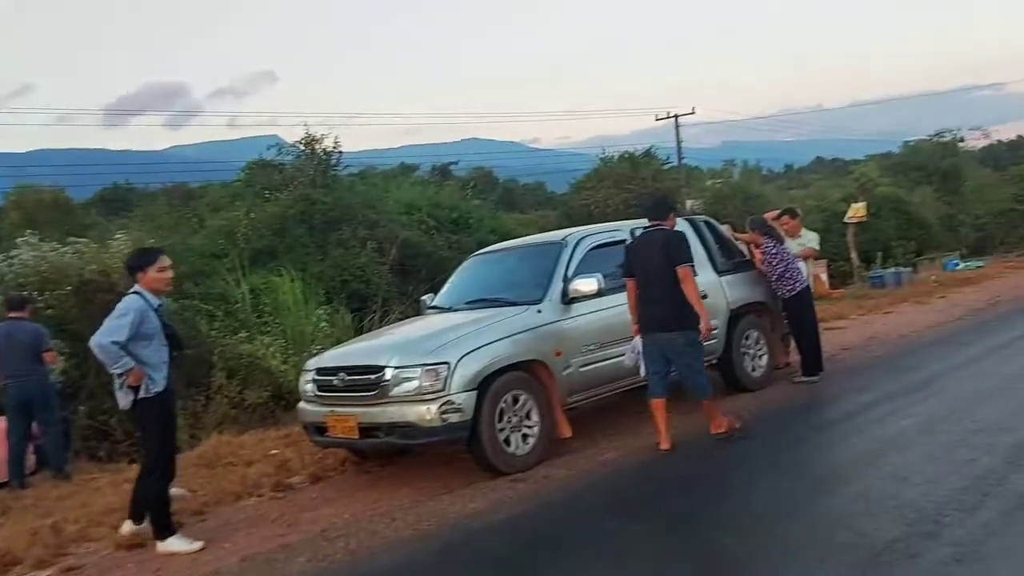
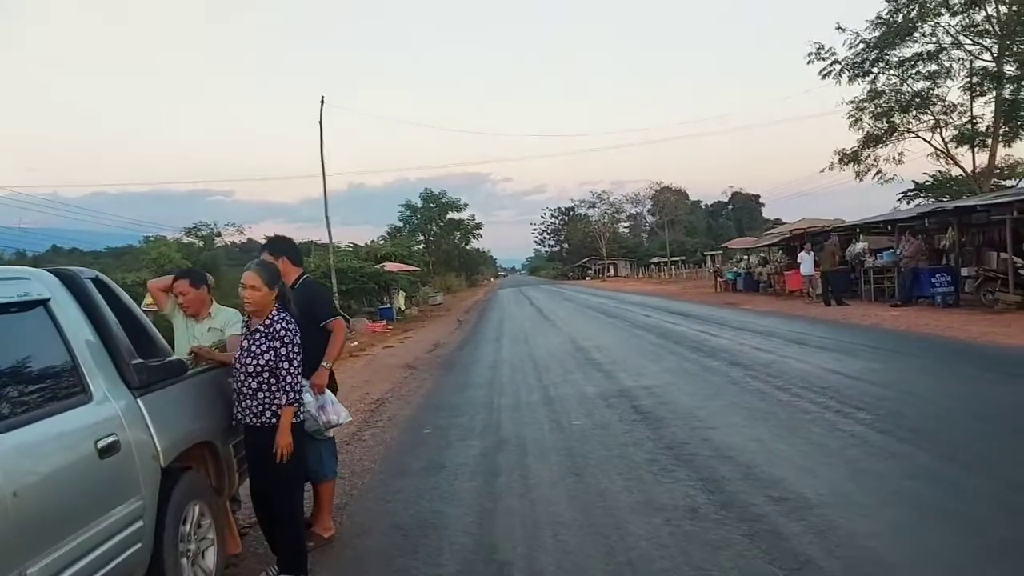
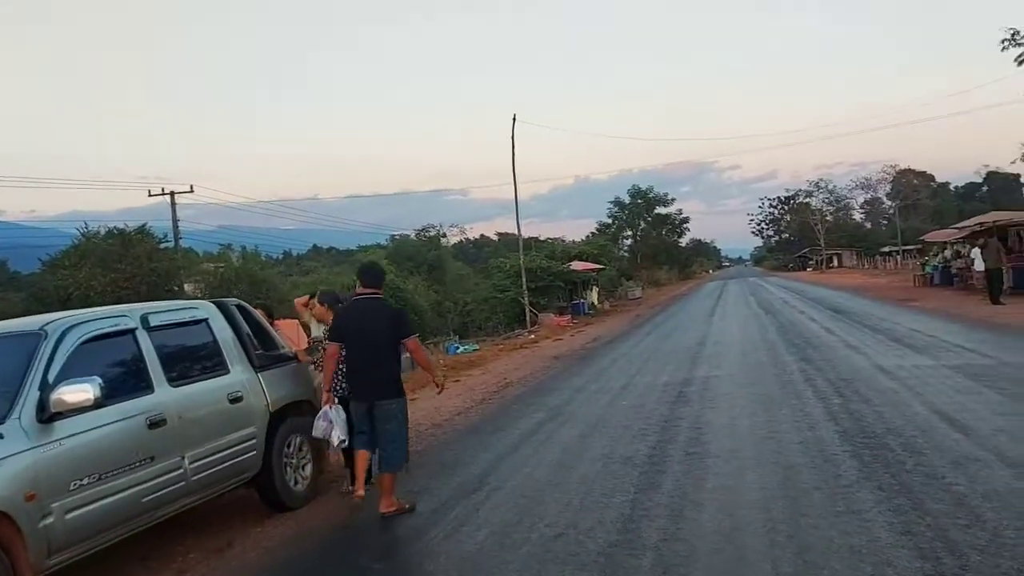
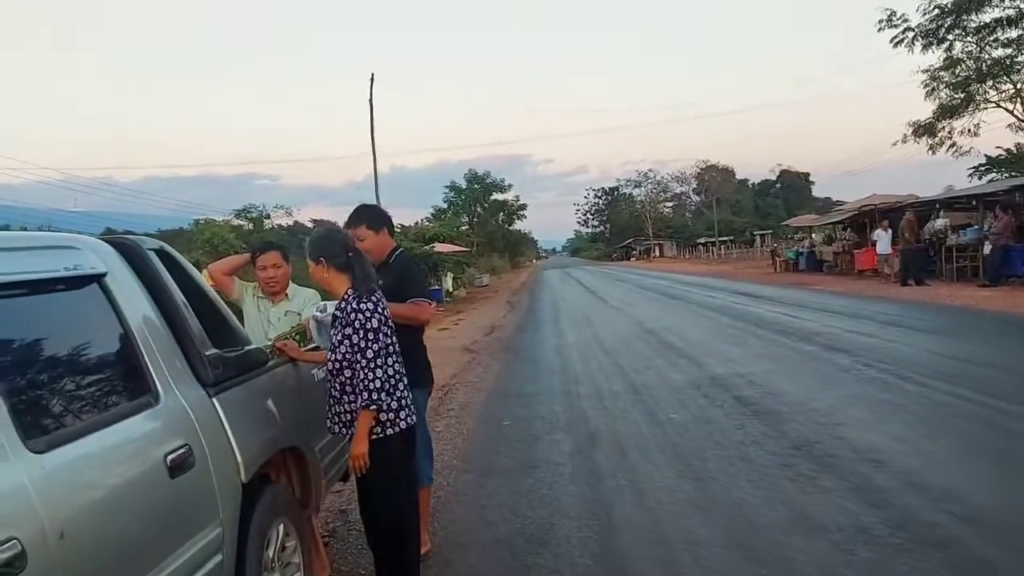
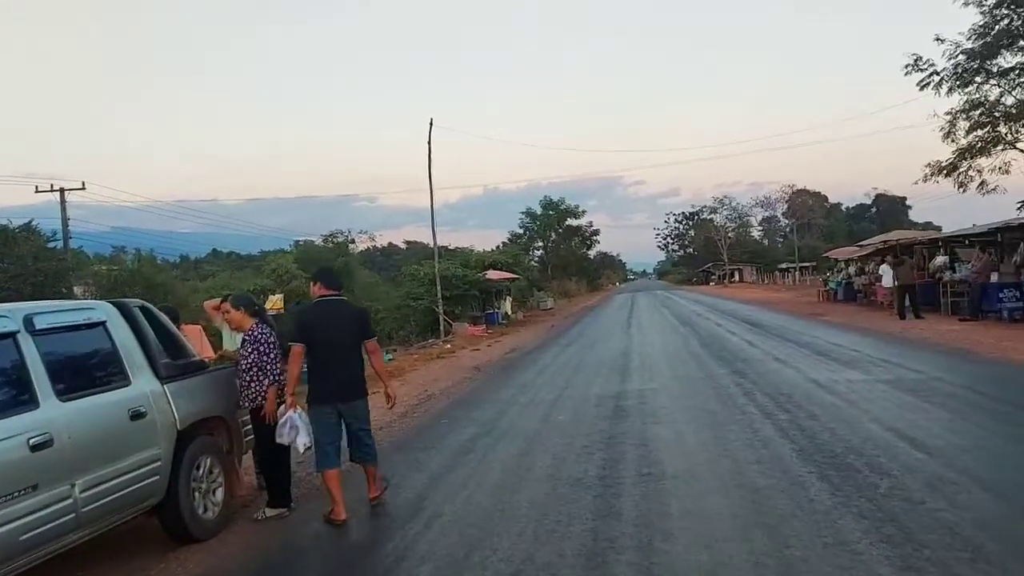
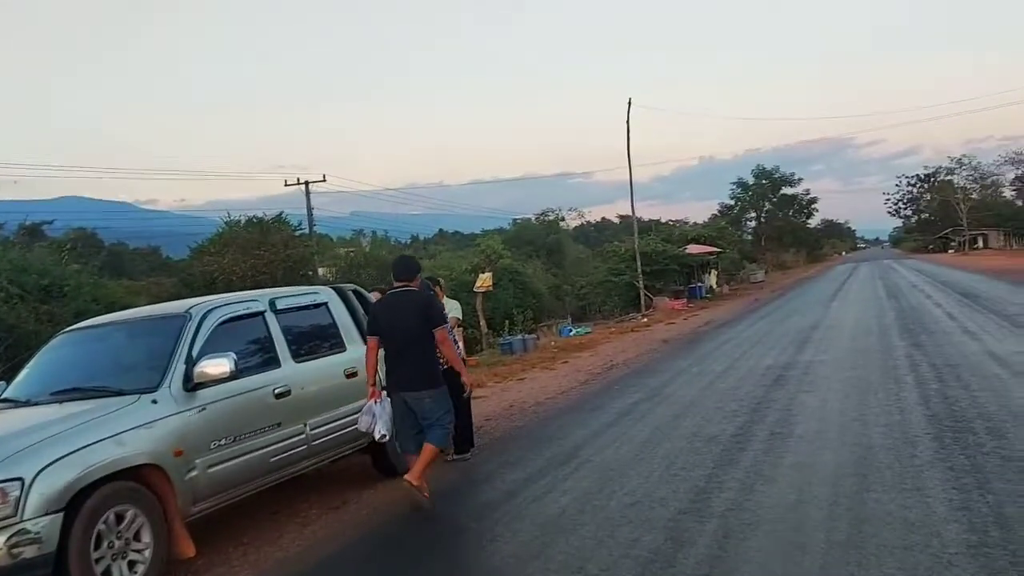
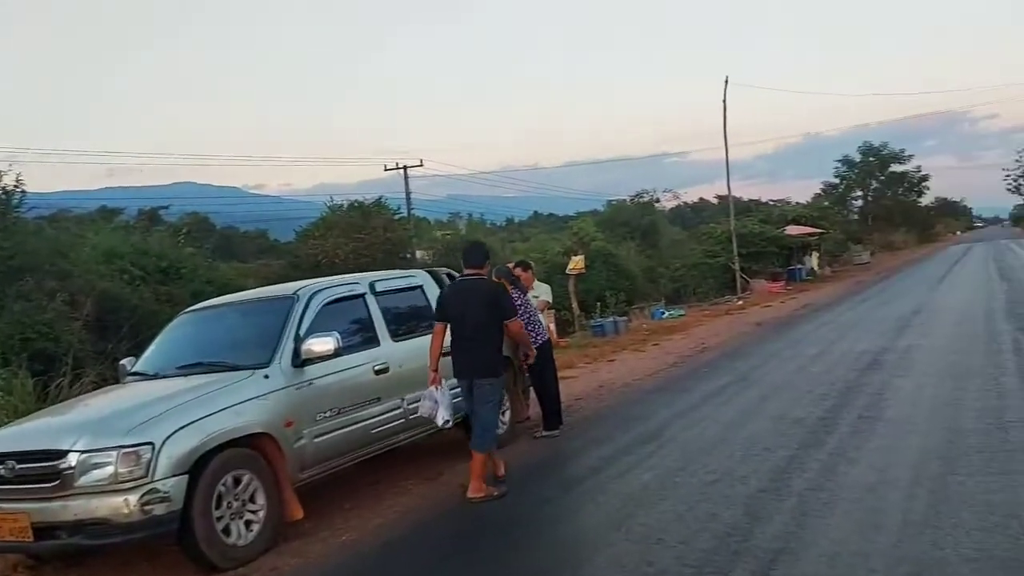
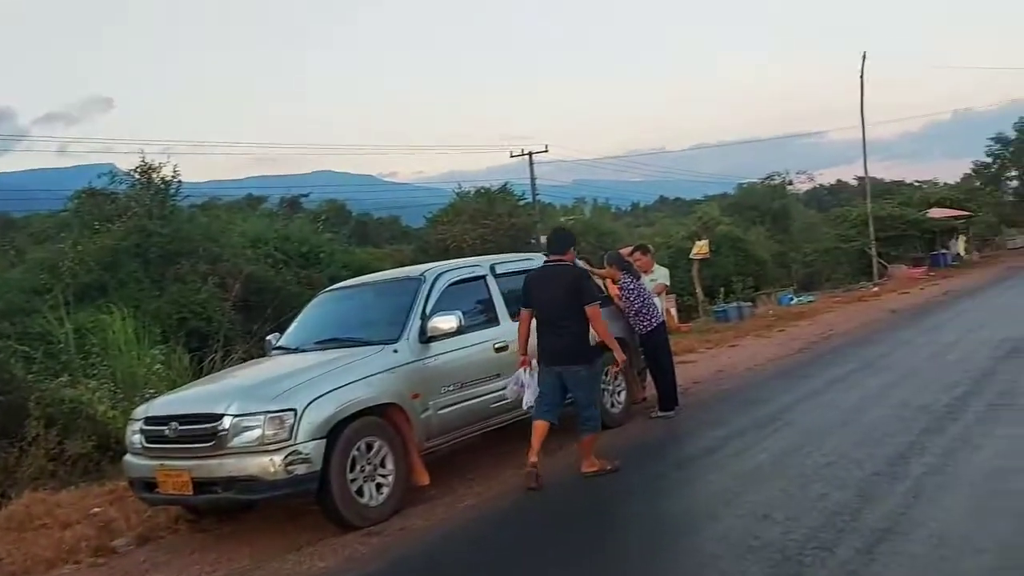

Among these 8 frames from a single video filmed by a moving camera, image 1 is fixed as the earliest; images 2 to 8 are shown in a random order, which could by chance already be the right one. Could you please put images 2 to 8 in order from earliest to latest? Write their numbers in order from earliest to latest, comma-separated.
8, 7, 6, 3, 5, 2, 4
